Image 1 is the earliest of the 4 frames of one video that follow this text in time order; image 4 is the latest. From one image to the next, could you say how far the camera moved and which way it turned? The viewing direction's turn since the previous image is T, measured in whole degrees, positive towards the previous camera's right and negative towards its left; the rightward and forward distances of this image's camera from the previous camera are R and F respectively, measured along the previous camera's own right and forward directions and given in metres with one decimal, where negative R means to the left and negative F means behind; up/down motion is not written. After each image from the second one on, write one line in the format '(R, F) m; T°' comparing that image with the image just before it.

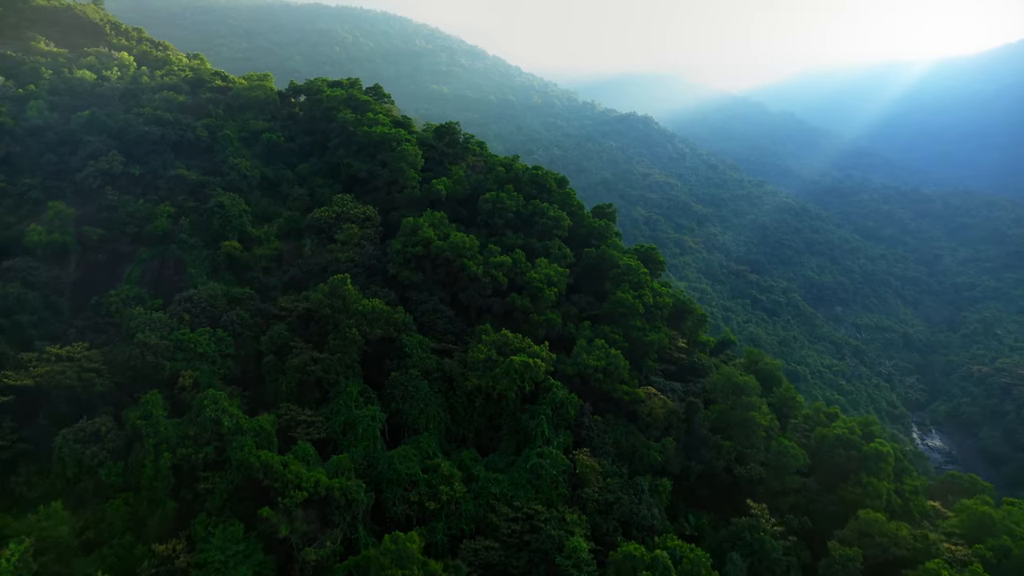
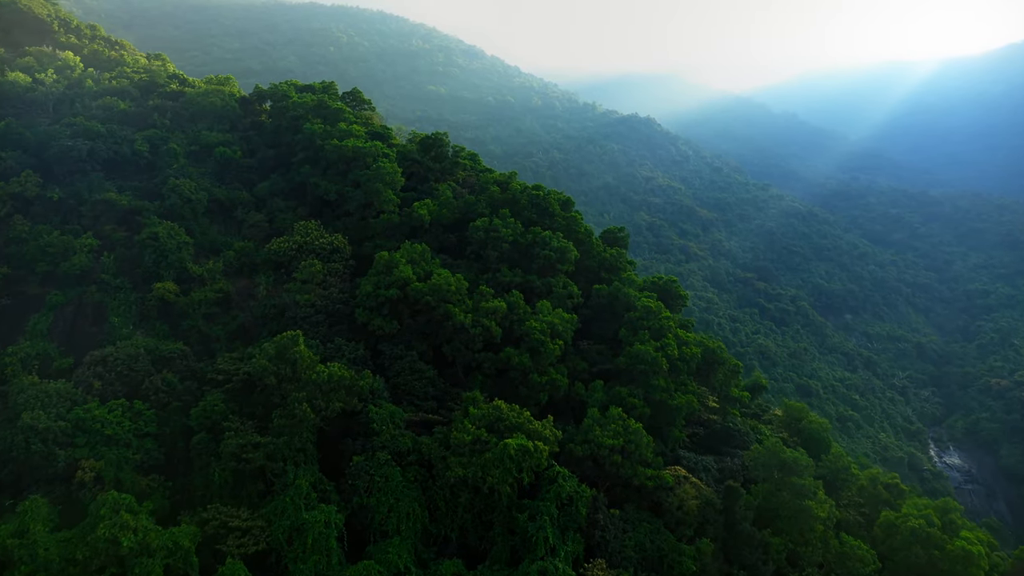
(+0.1, +3.6) m; 0°
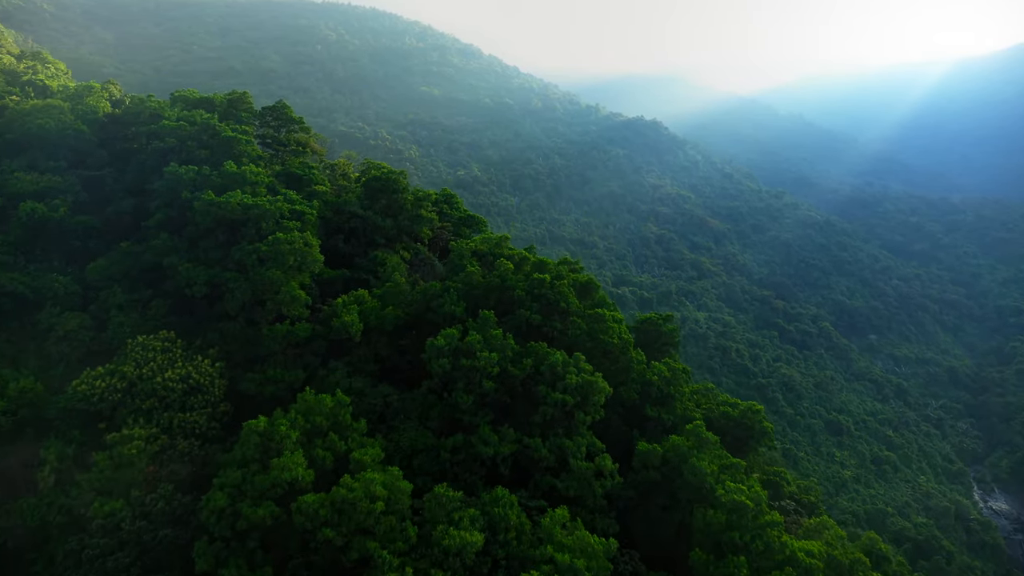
(+0.2, +7.8) m; 0°
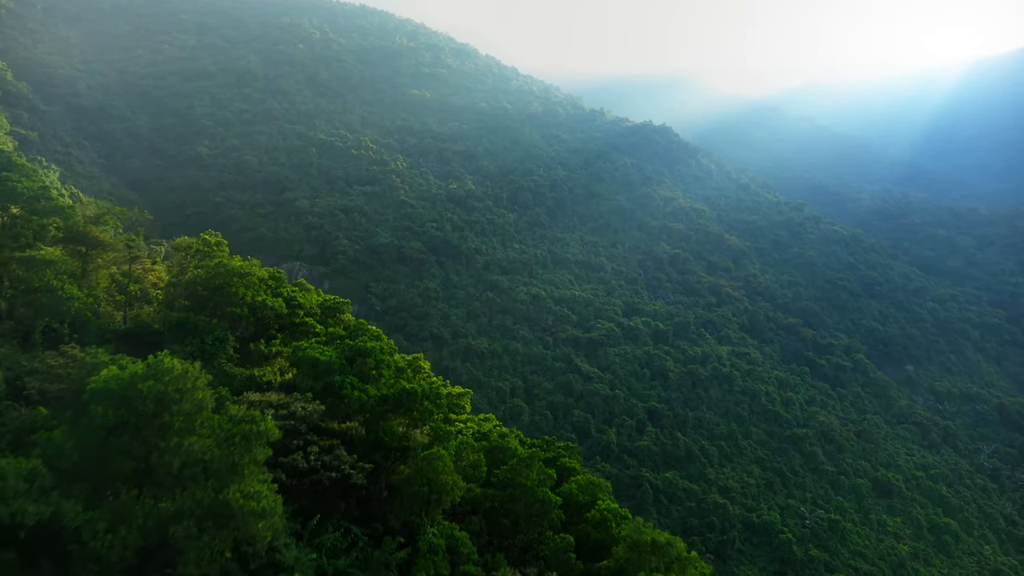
(+0.2, +9.8) m; 0°
